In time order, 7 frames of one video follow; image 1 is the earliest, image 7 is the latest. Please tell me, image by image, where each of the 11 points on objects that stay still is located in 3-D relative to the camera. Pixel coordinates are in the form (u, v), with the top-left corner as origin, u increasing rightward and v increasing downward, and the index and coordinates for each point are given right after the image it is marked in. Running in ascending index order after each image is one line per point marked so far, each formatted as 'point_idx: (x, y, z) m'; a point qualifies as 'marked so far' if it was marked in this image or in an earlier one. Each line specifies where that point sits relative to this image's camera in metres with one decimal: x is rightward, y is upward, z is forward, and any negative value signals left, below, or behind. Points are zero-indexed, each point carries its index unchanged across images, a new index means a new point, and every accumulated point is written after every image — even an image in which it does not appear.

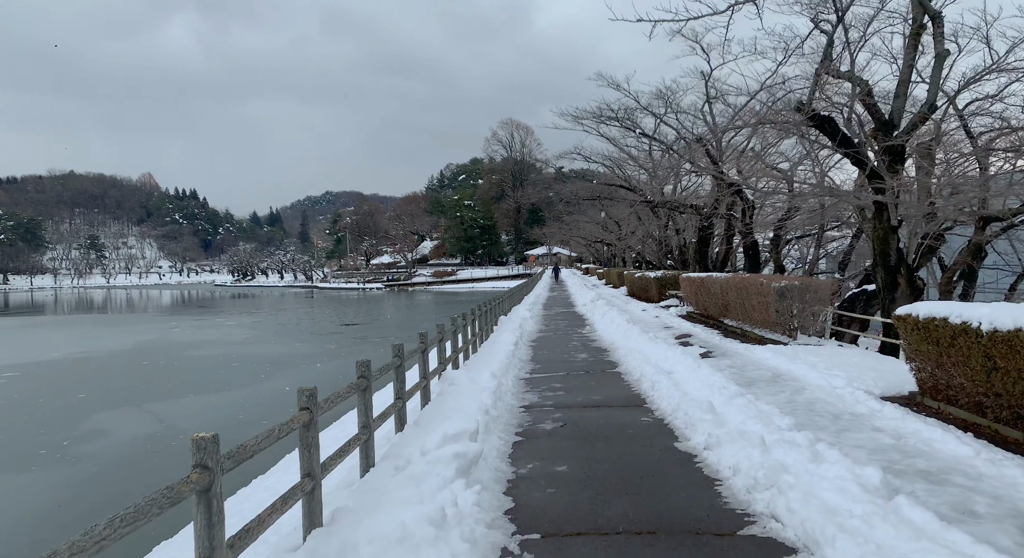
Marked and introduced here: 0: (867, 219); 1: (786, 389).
0: (+7.3, +1.2, +14.8) m
1: (+2.6, -1.0, +6.8) m
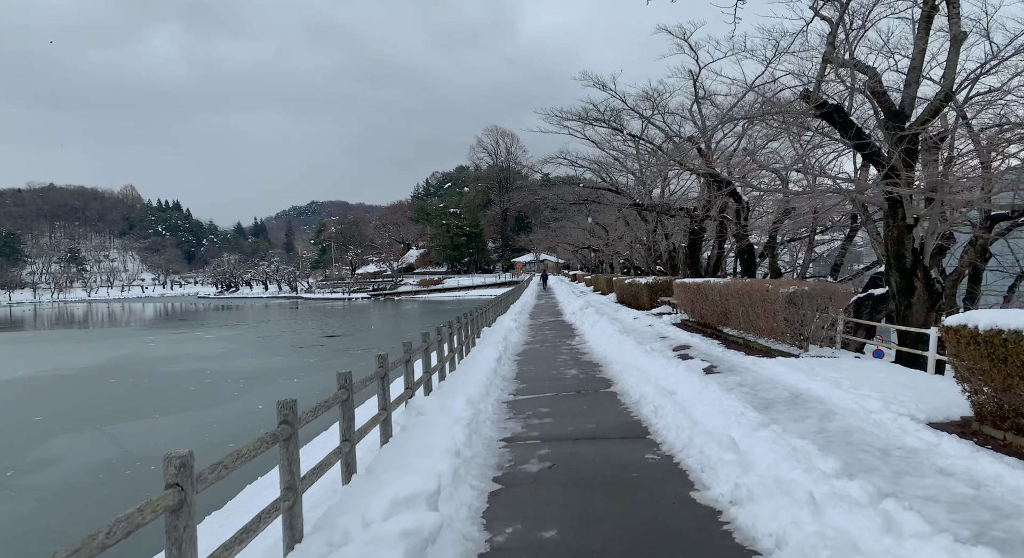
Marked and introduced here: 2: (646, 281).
0: (+6.9, +1.2, +13.9) m
1: (+2.4, -1.1, +5.8) m
2: (+3.7, -0.1, +19.8) m
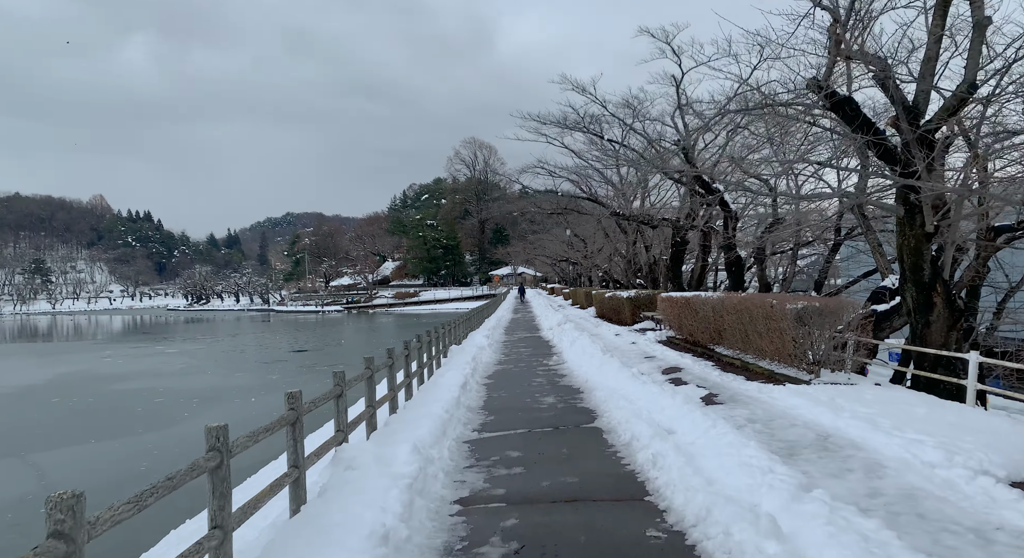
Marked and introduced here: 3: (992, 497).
0: (+6.4, +0.9, +12.9) m
1: (+2.1, -1.2, +4.5) m
2: (+3.0, -0.4, +18.6) m
3: (+2.5, -1.1, +3.7) m
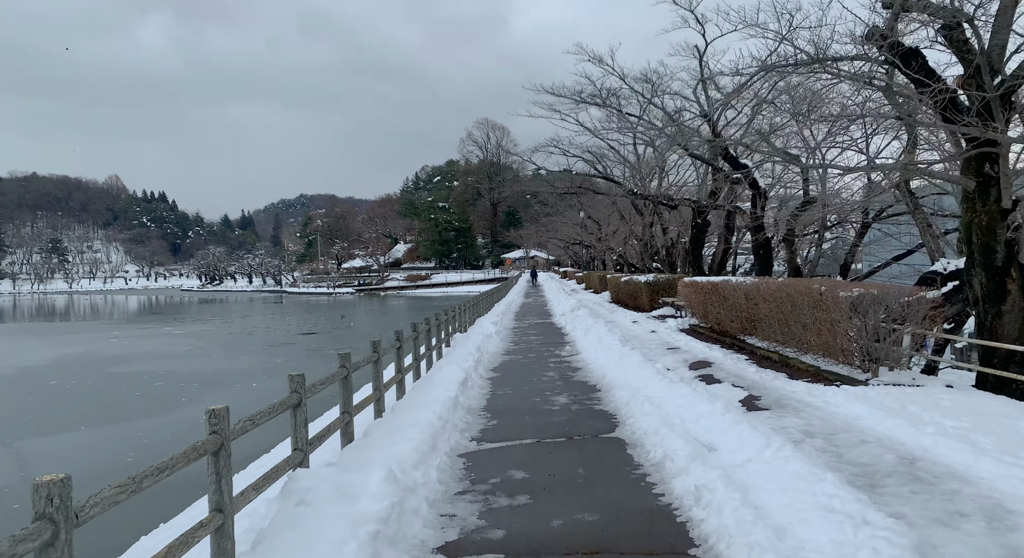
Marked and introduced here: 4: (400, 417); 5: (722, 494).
0: (+6.6, +1.2, +11.7) m
1: (+2.1, -1.1, +3.4) m
2: (+3.2, 0.0, +17.5) m
3: (+2.5, -1.1, +2.6) m
4: (-0.9, -1.1, +5.7) m
5: (+1.1, -1.1, +3.7) m
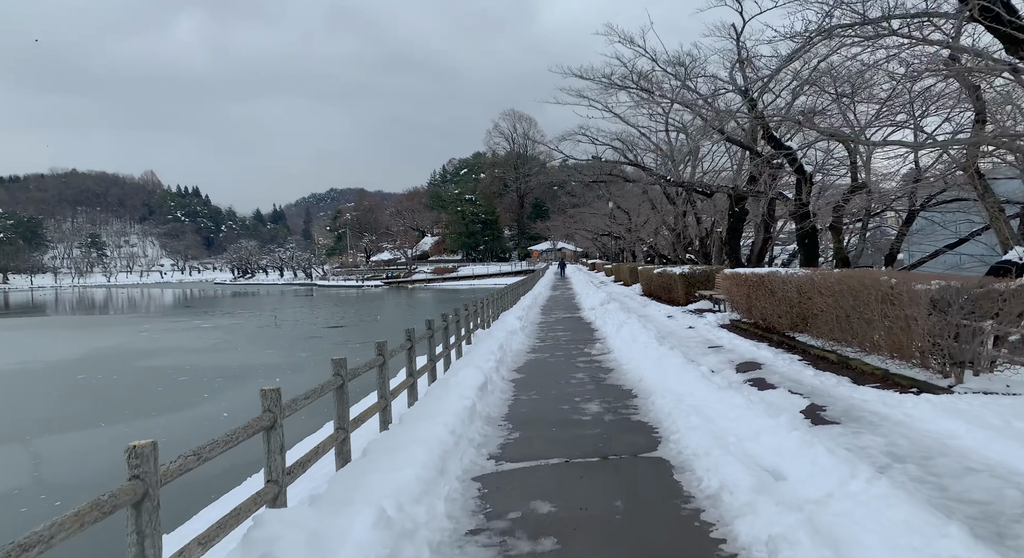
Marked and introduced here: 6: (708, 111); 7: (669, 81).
0: (+7.0, +1.3, +10.6) m
1: (+2.2, -1.0, +2.6) m
2: (+3.9, +0.2, +16.6) m
3: (+2.5, -1.0, +1.7) m
4: (-0.7, -1.0, +5.0) m
5: (+1.1, -1.1, +2.8) m
6: (+4.9, +4.2, +17.6) m
7: (+3.9, +4.9, +17.6) m
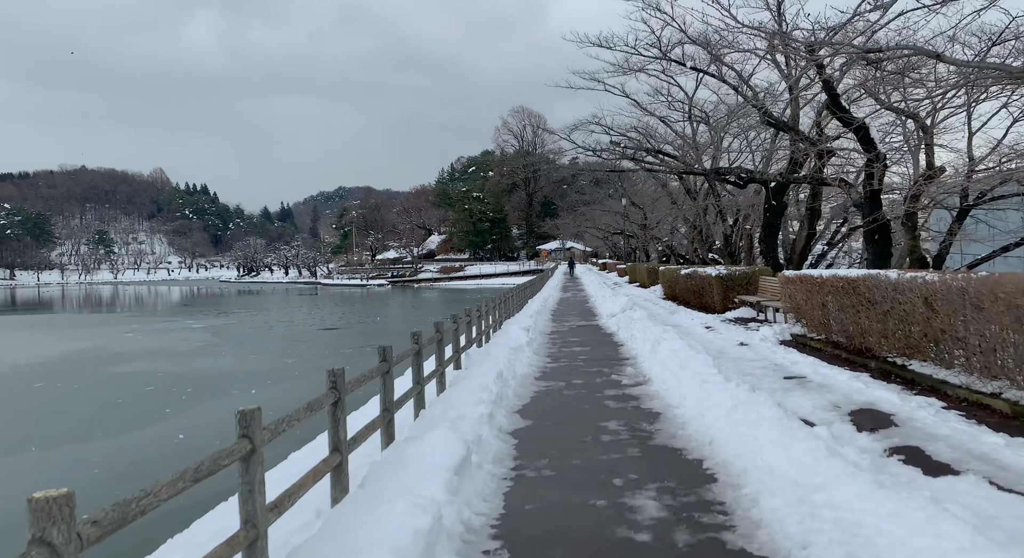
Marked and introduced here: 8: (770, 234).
0: (+7.0, +1.2, +7.9) m
1: (+2.2, -1.1, -0.1) m
2: (+4.0, +0.1, +13.9) m
3: (+2.5, -1.1, -0.9) m
4: (-0.8, -1.1, +2.4) m
5: (+1.1, -1.1, +0.2) m
6: (+5.0, +4.2, +14.9) m
7: (+4.0, +4.8, +14.9) m
8: (+6.4, +1.1, +17.9) m
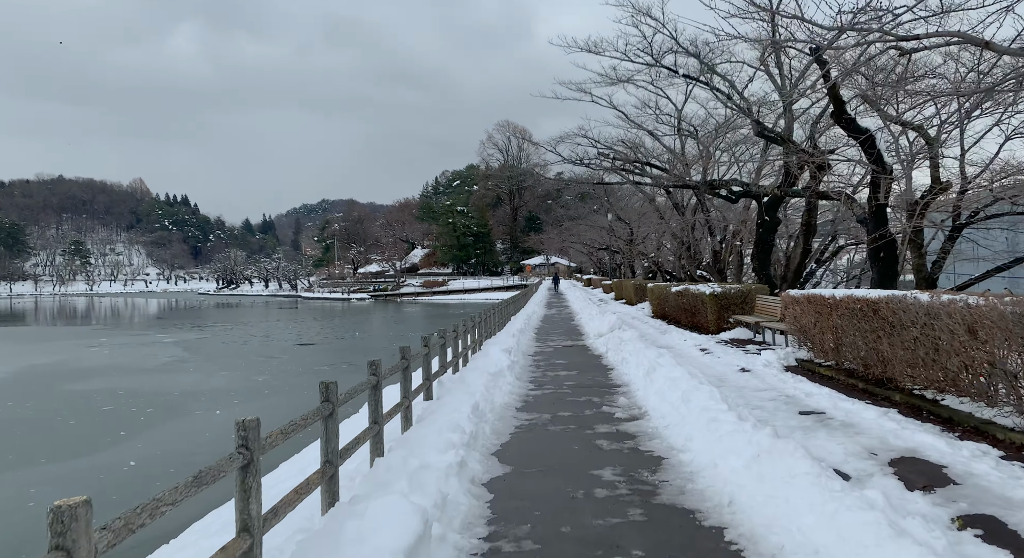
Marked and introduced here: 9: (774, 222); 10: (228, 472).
0: (+6.8, +1.0, +7.2) m
1: (+2.1, -1.1, -0.9) m
2: (+3.6, -0.2, +13.1) m
3: (+2.5, -1.1, -1.8) m
4: (-0.8, -1.1, +1.4) m
5: (+1.1, -1.1, -0.7) m
6: (+4.7, +3.8, +14.2) m
7: (+3.7, +4.5, +14.2) m
8: (+6.0, +0.7, +17.2) m
9: (+6.1, +1.3, +16.6) m
10: (-1.1, -0.7, +2.7) m
